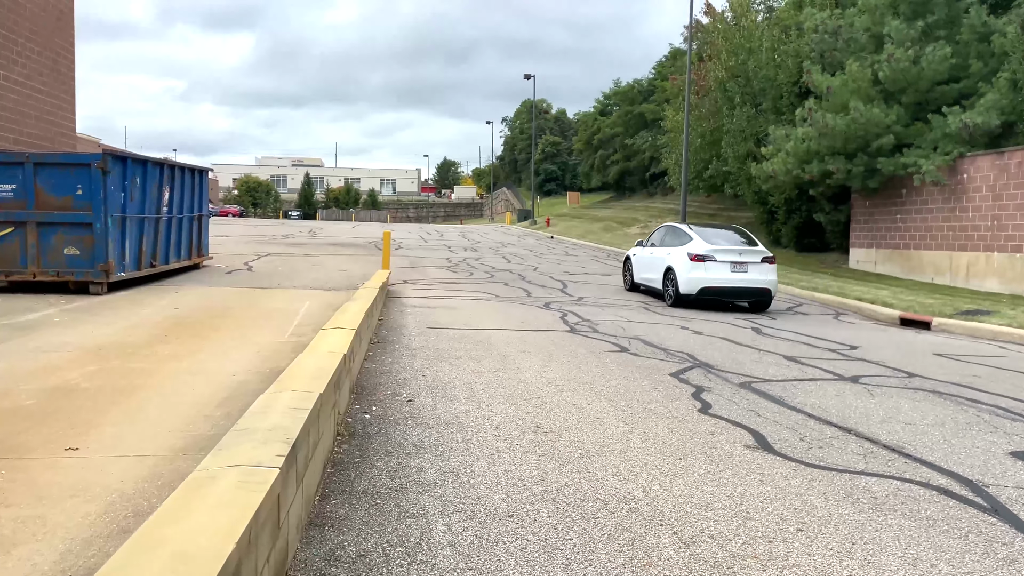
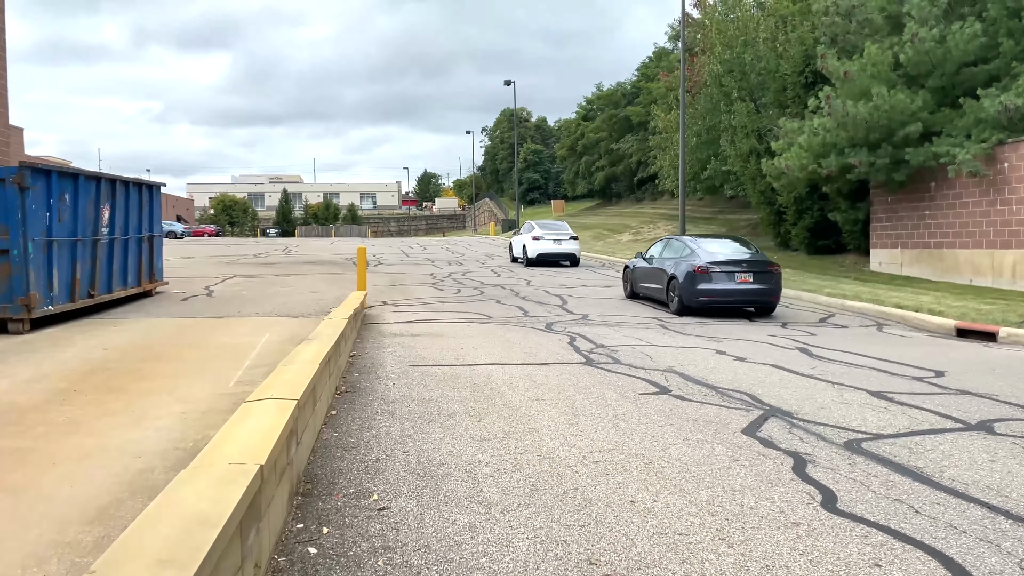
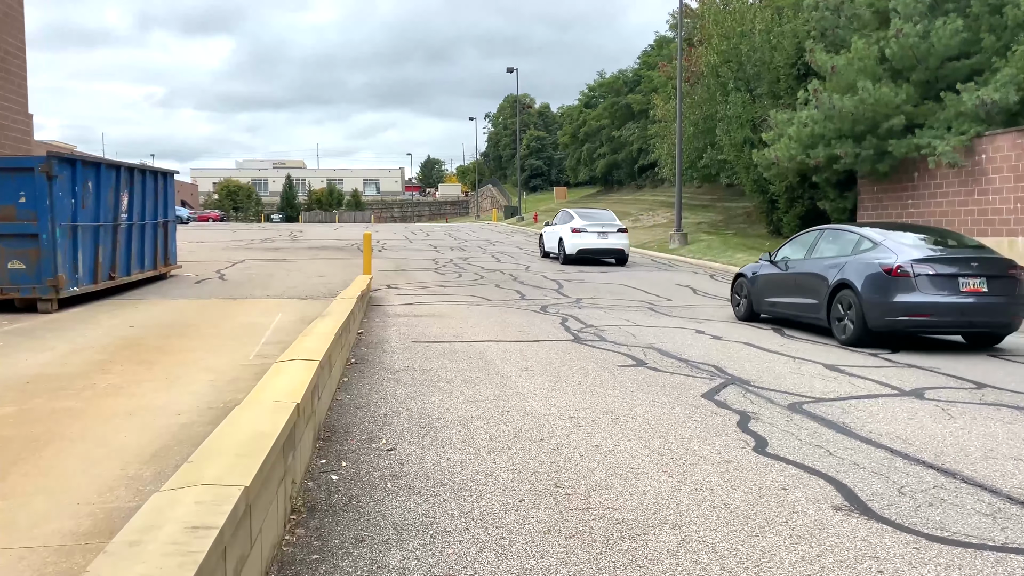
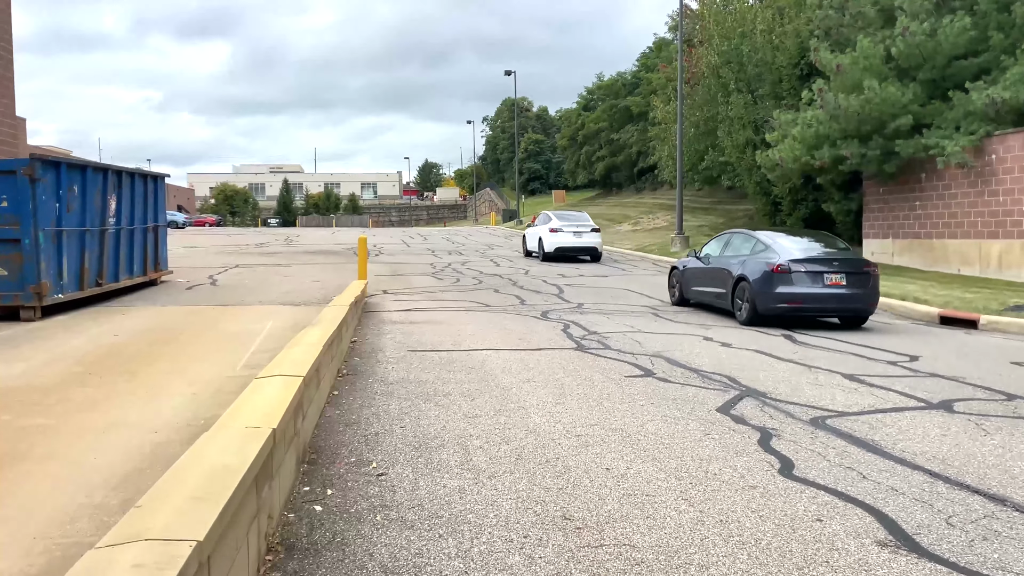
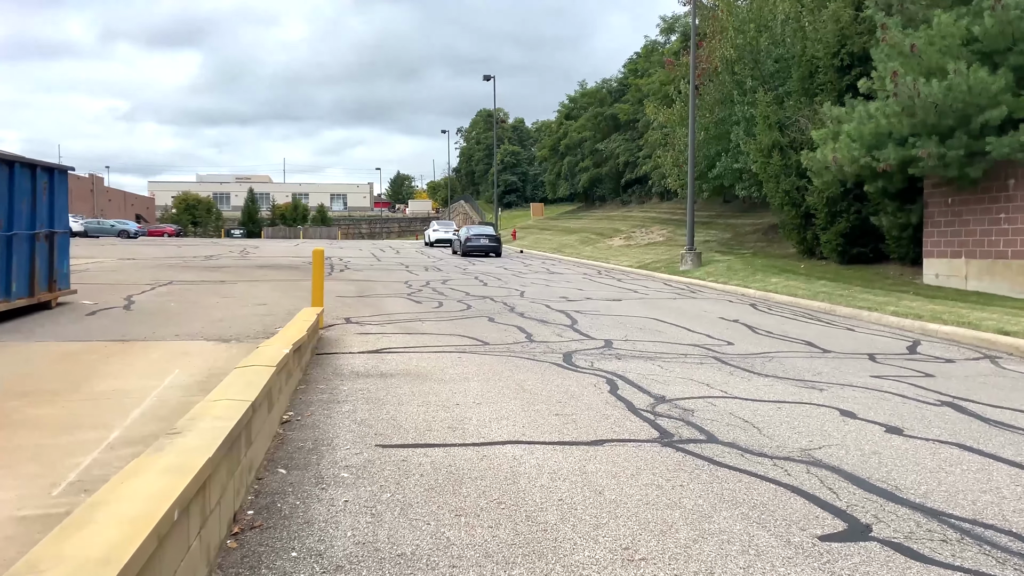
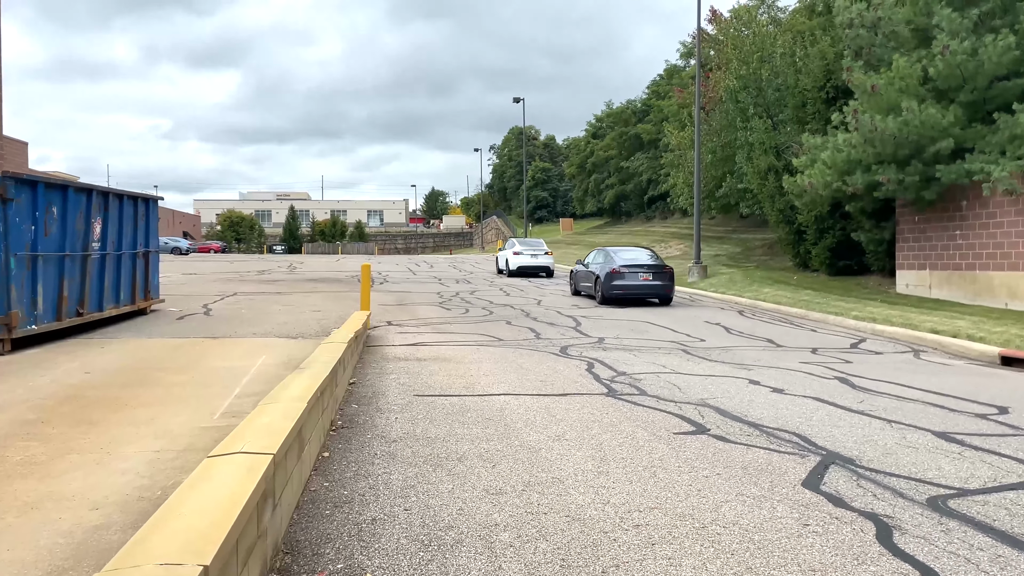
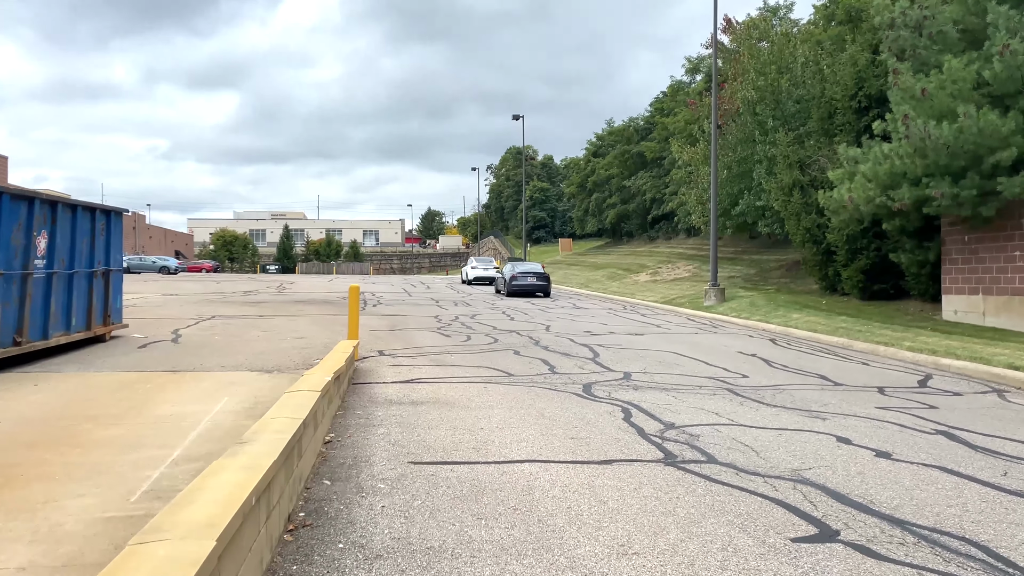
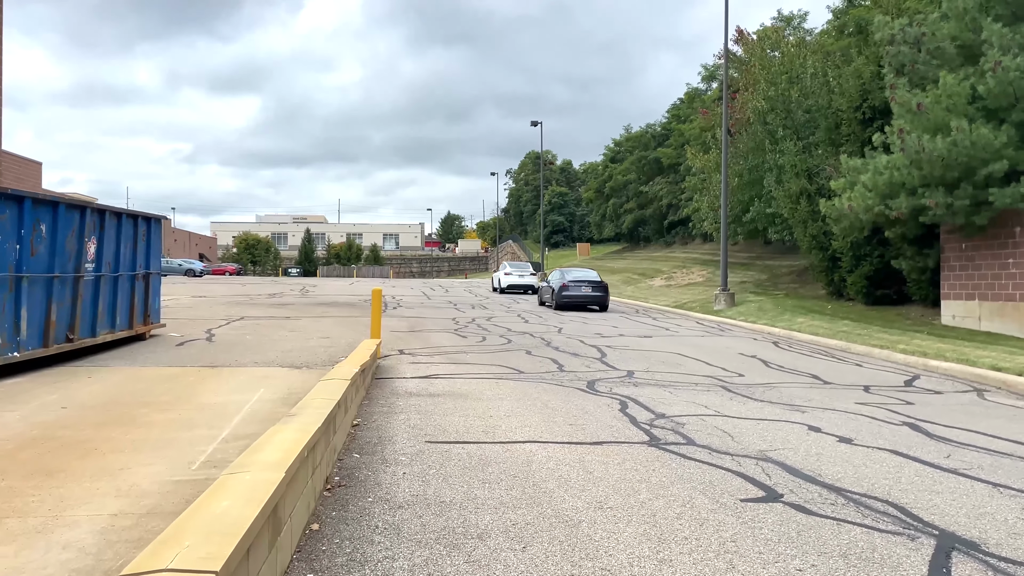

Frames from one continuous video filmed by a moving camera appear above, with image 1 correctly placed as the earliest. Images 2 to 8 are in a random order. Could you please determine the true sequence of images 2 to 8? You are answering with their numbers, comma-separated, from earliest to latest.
3, 4, 2, 6, 8, 7, 5
